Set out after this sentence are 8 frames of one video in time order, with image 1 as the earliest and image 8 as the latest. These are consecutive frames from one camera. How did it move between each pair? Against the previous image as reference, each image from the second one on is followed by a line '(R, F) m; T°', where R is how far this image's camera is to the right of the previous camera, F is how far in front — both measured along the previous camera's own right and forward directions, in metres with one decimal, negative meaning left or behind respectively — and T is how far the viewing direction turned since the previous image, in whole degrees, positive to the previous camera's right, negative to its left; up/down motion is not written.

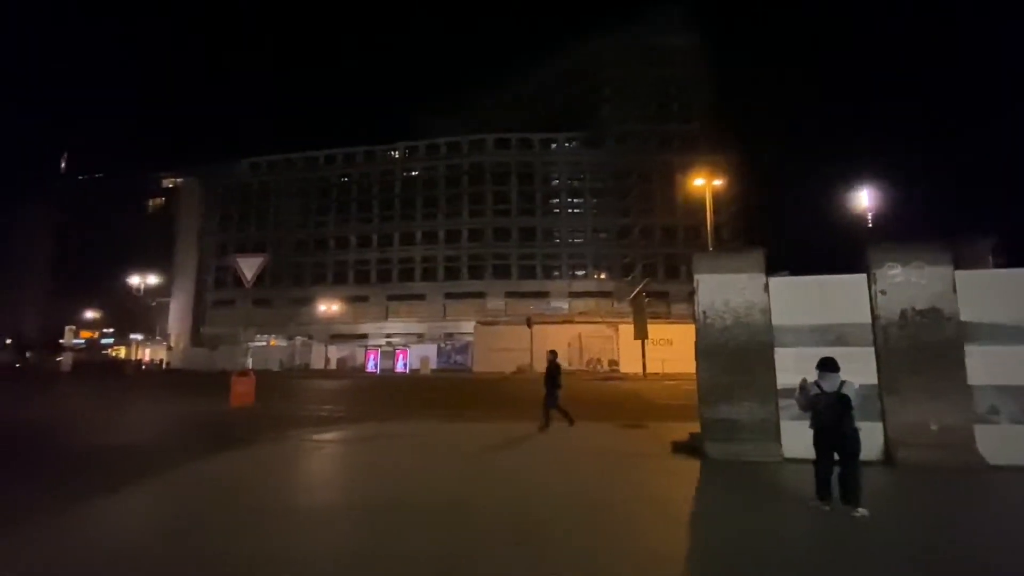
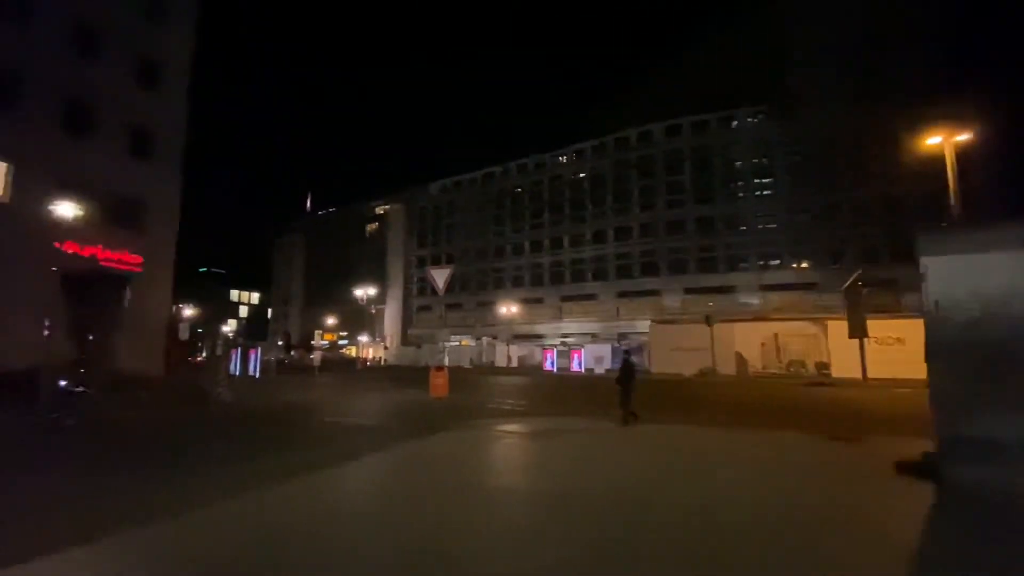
(+0.3, 0.0) m; -21°
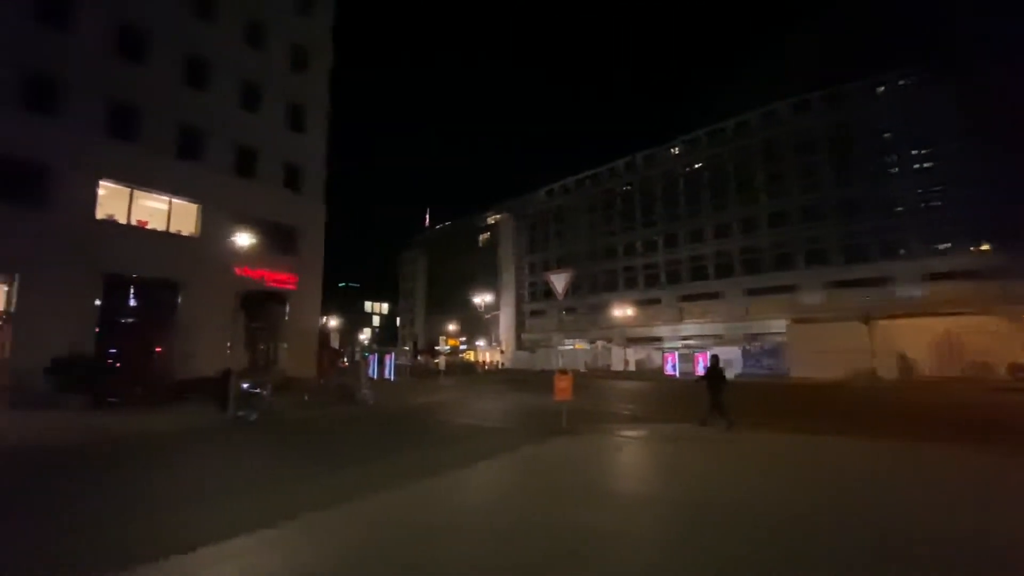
(-0.3, 0.0) m; -13°
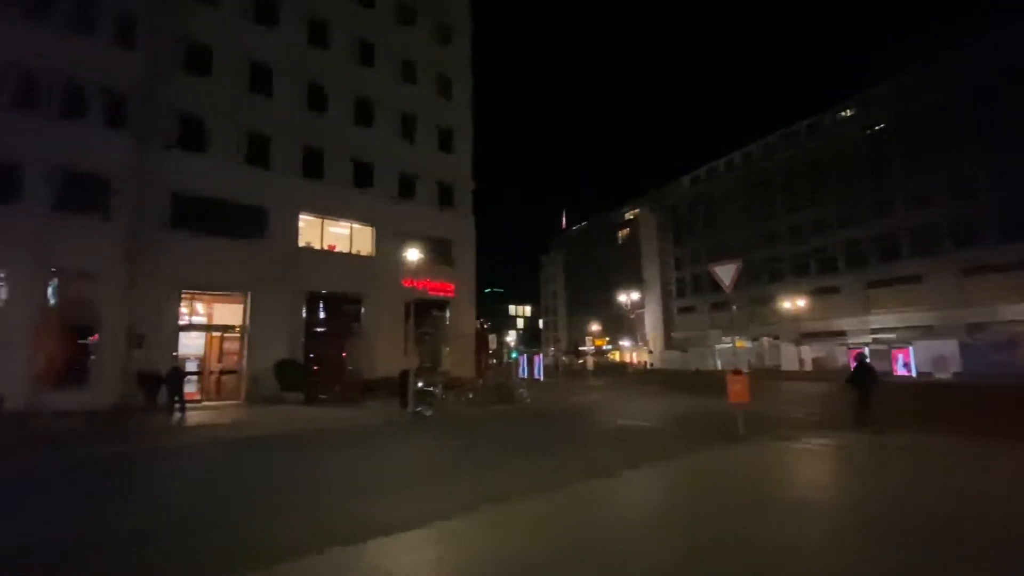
(-0.5, 0.0) m; -17°
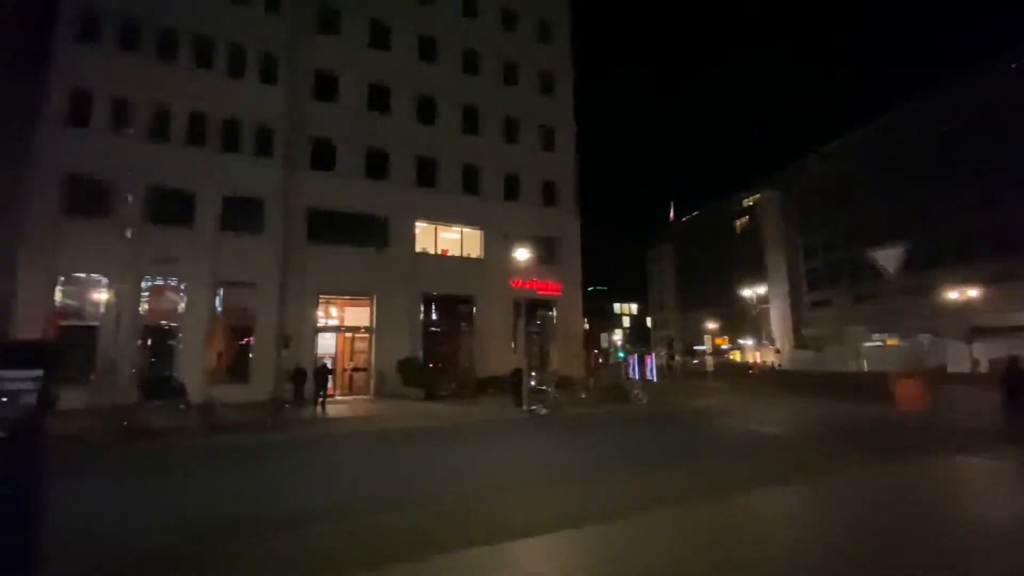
(-0.4, +0.2) m; -12°
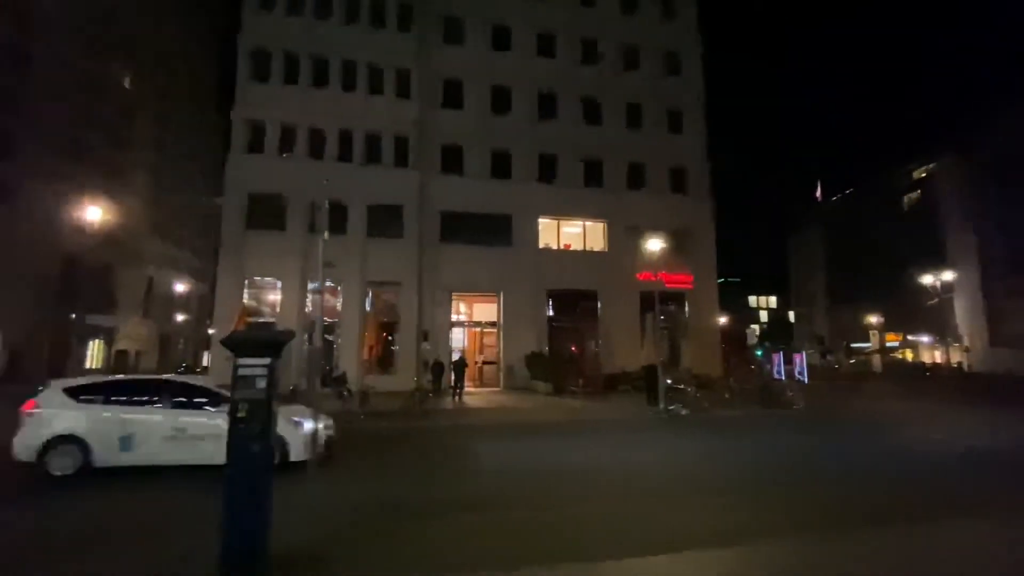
(-0.7, +0.2) m; -14°
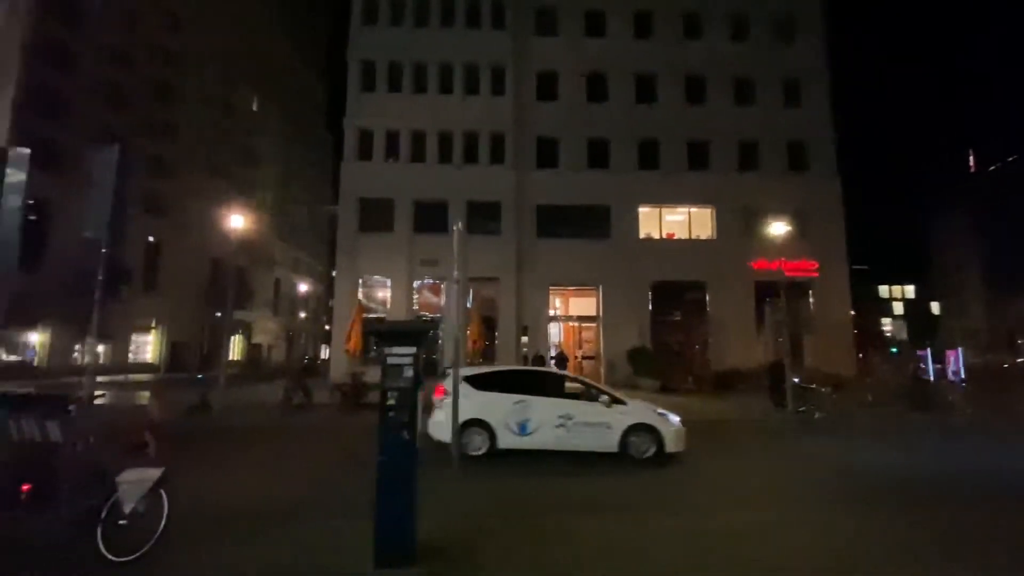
(-0.7, +0.3) m; -11°
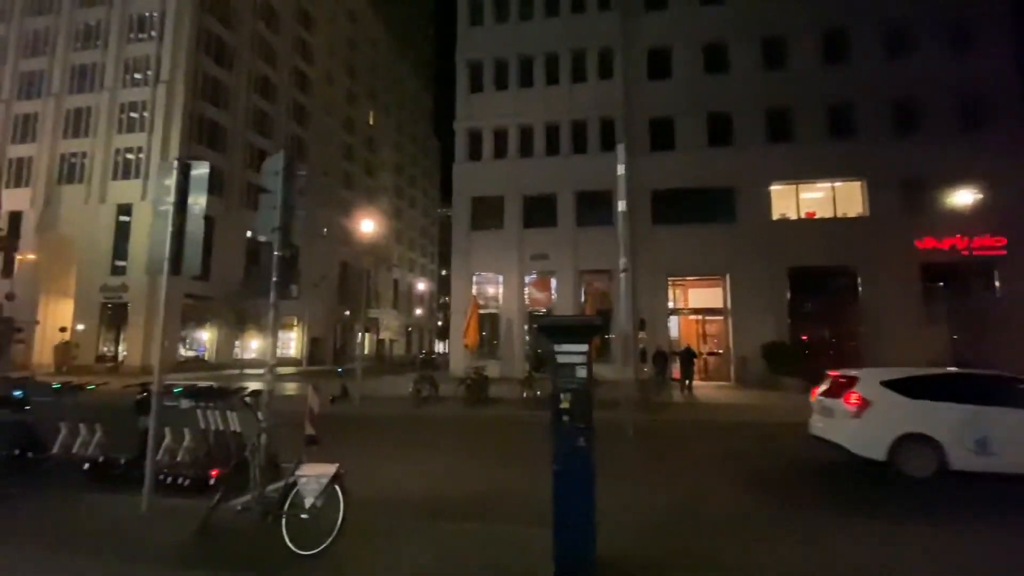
(-0.9, +0.5) m; -12°
